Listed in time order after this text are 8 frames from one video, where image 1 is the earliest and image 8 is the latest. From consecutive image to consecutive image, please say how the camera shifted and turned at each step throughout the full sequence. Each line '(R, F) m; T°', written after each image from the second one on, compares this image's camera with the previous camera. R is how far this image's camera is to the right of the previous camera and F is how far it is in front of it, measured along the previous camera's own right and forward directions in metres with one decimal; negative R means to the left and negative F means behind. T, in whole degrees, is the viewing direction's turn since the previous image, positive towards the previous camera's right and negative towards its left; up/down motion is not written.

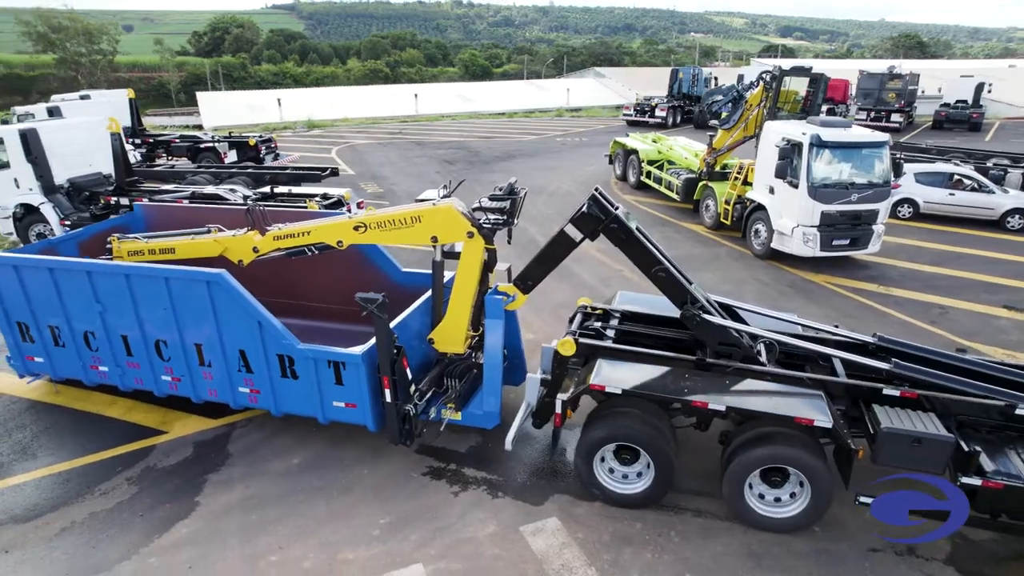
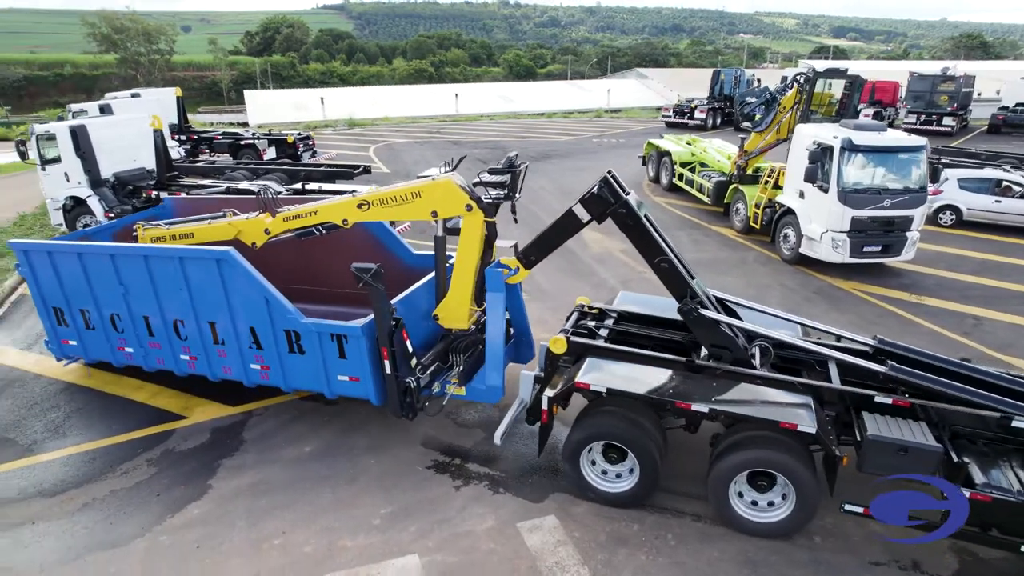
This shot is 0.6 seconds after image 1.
(+0.3, -0.1) m; -4°
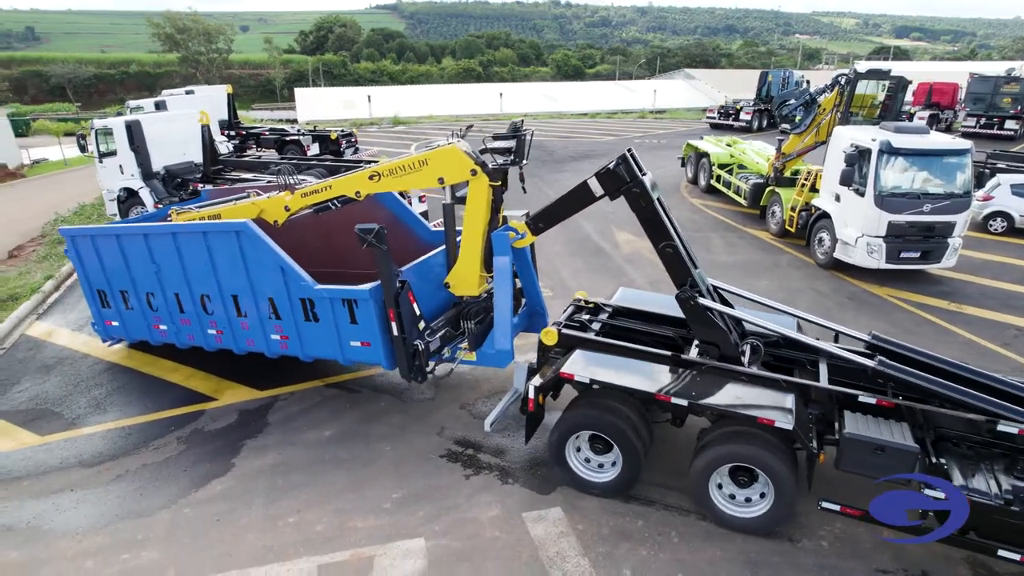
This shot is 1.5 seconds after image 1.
(+0.3, -0.1) m; -4°
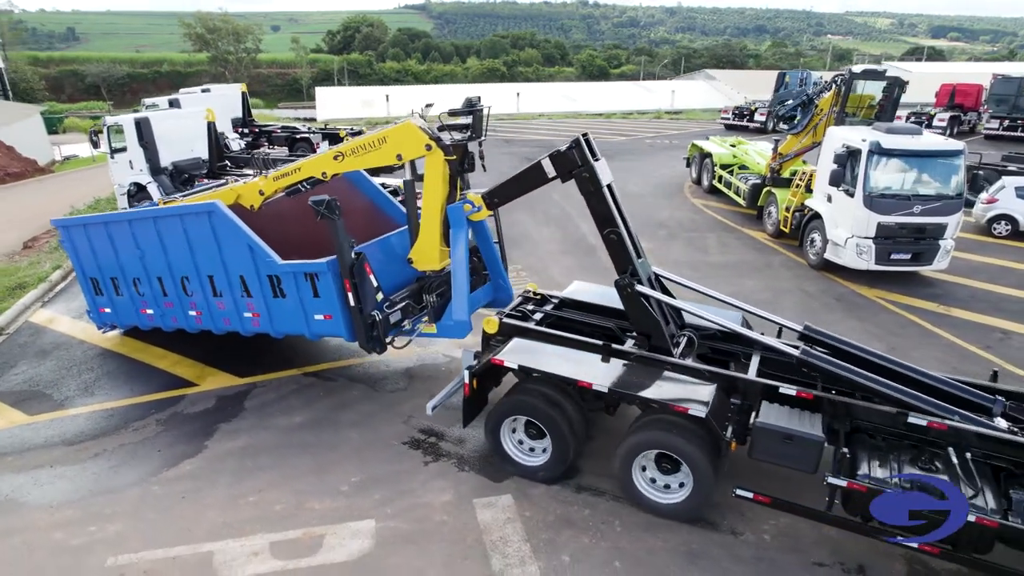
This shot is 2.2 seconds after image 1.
(+0.6, -0.2) m; -2°
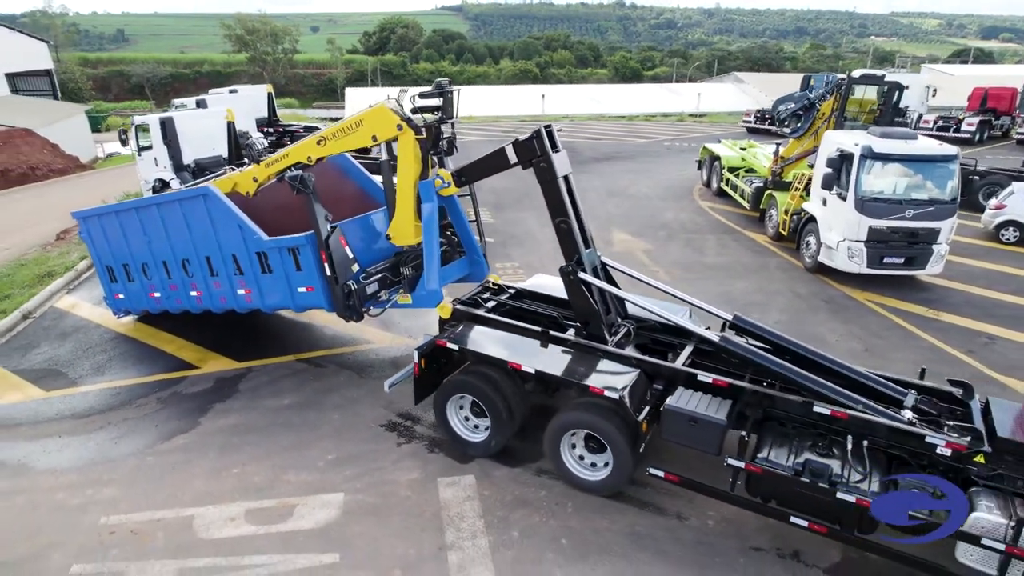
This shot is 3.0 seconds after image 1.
(+0.6, -0.3) m; -3°
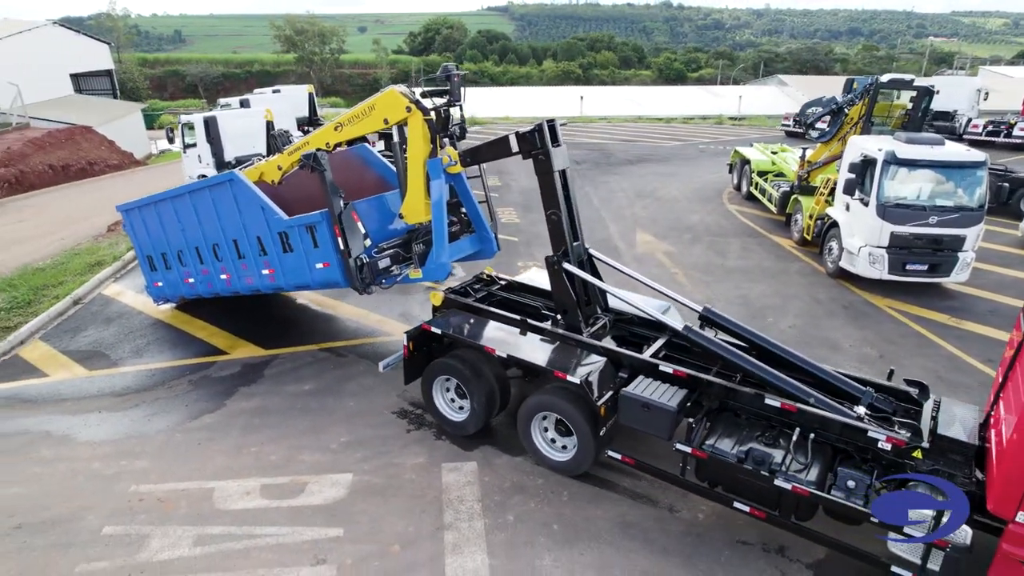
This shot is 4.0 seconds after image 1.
(+0.4, -0.3) m; -3°
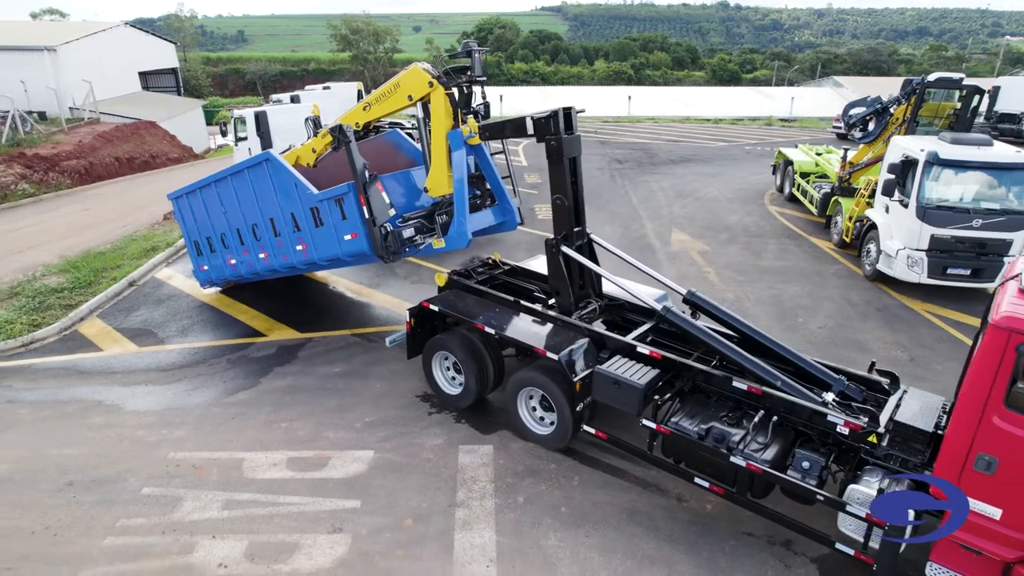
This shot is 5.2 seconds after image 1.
(+0.3, -0.2) m; -4°
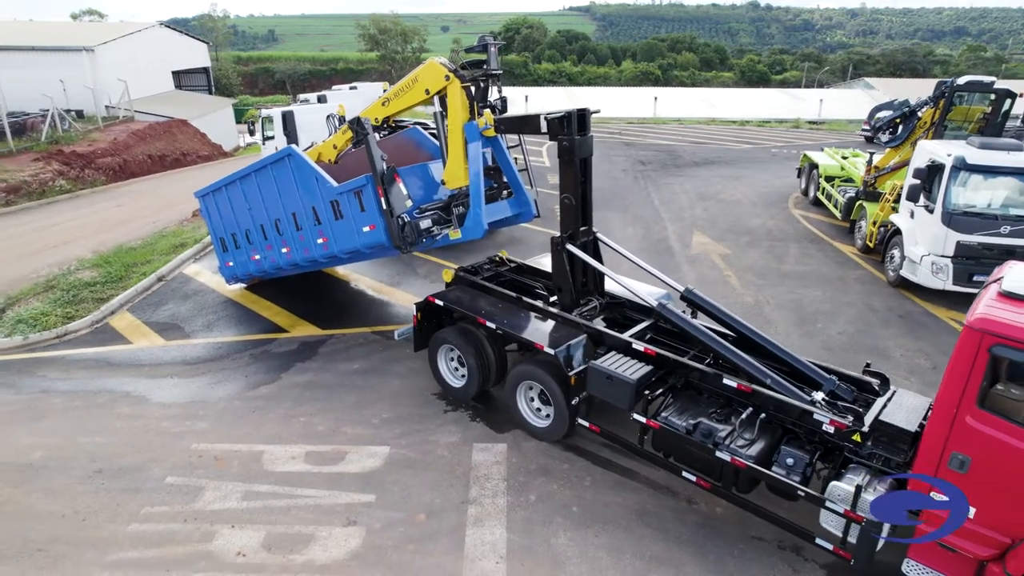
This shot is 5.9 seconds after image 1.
(+0.1, -0.1) m; -2°
